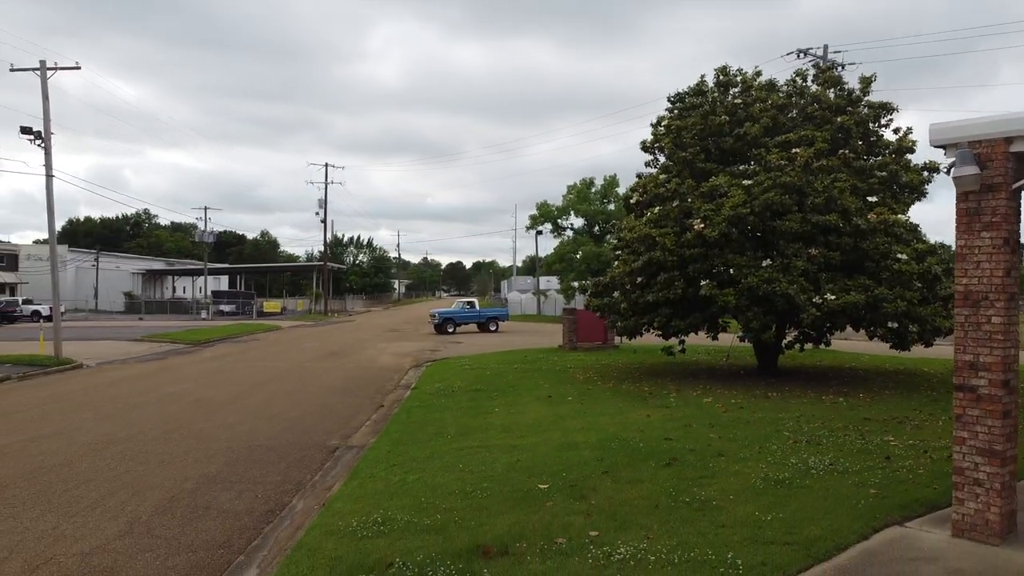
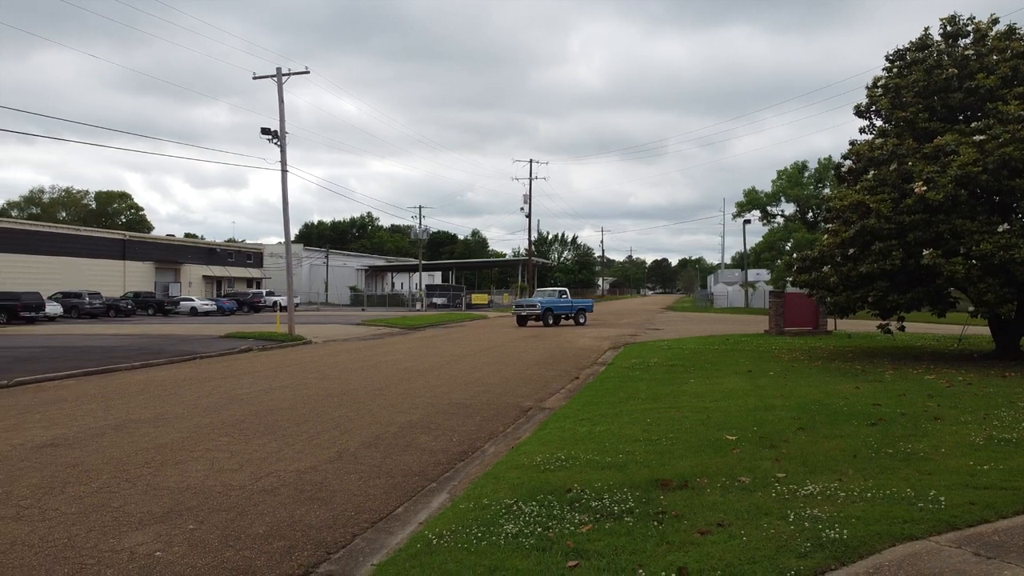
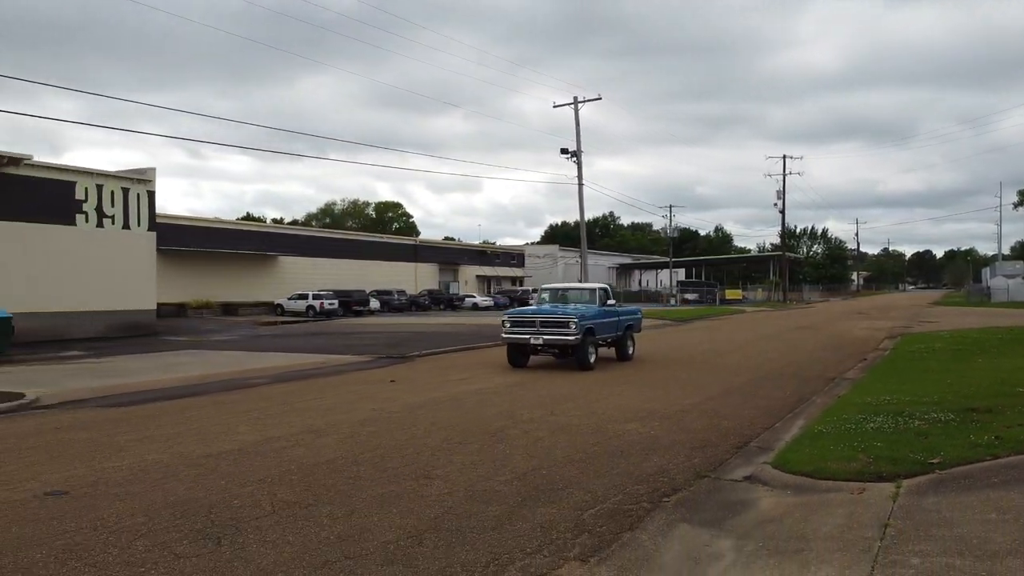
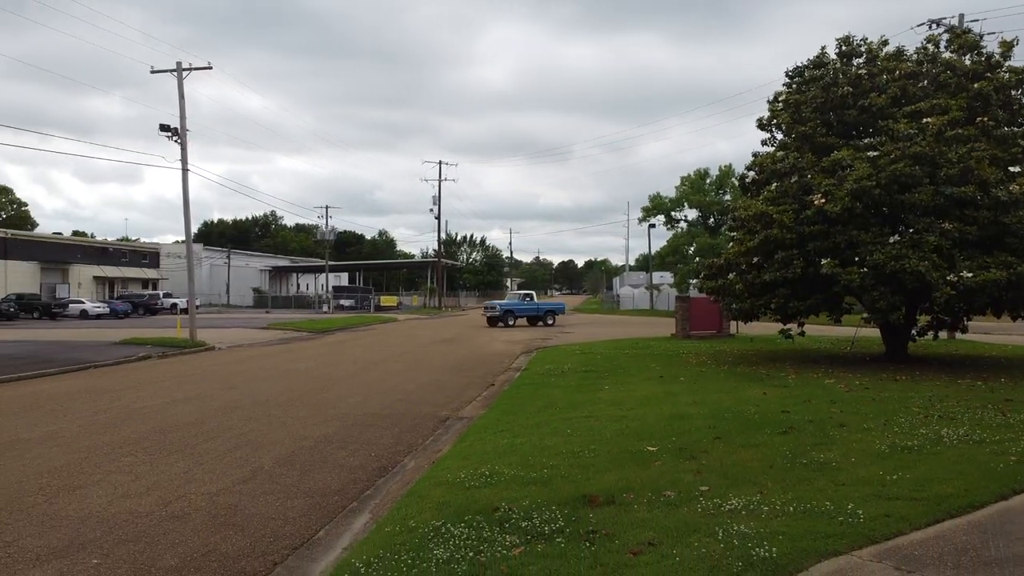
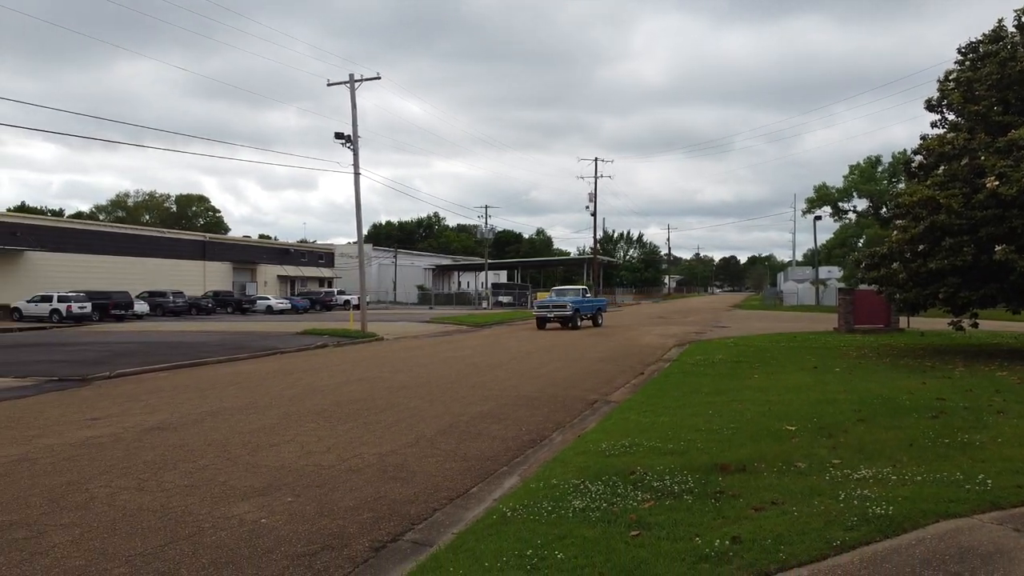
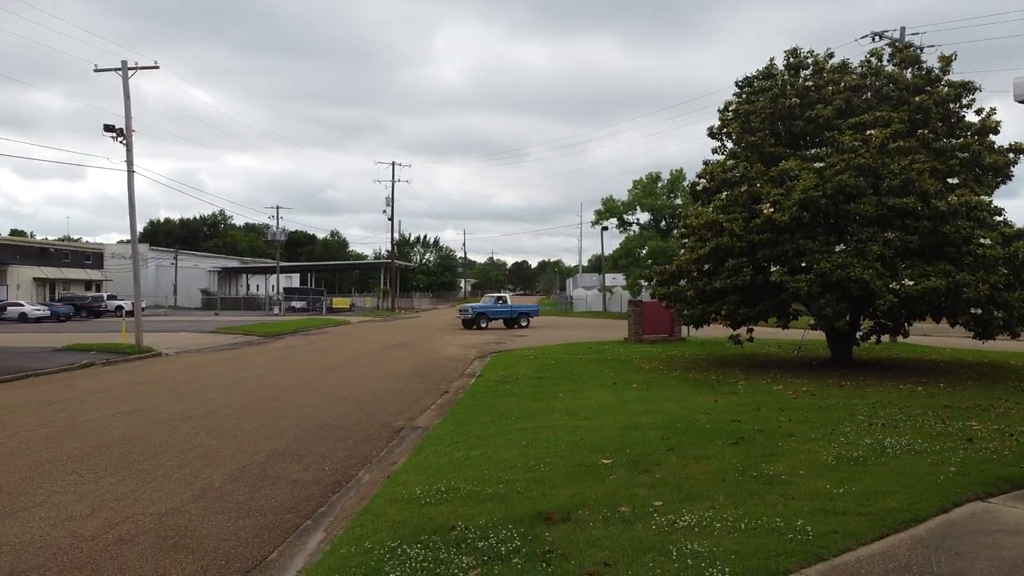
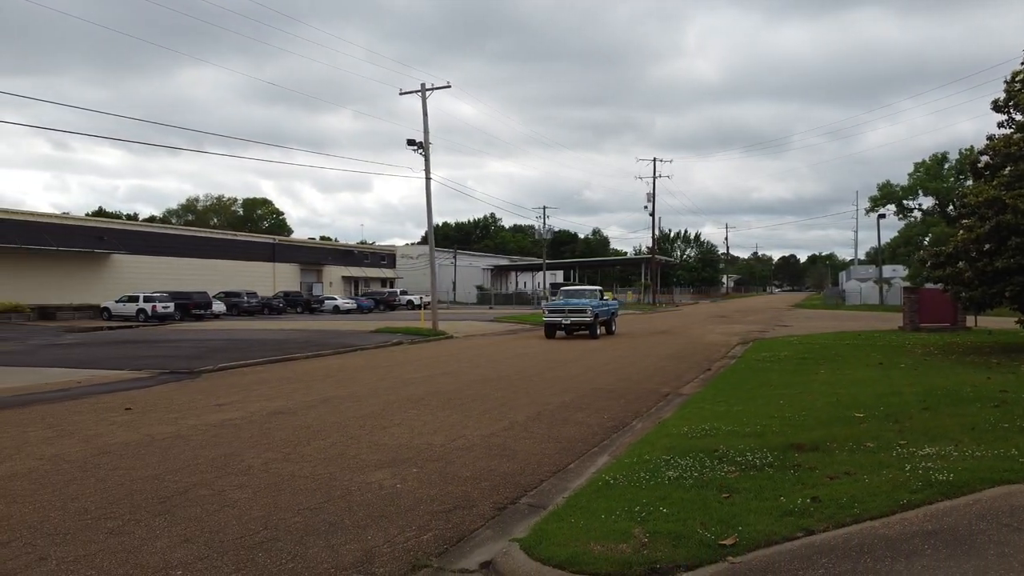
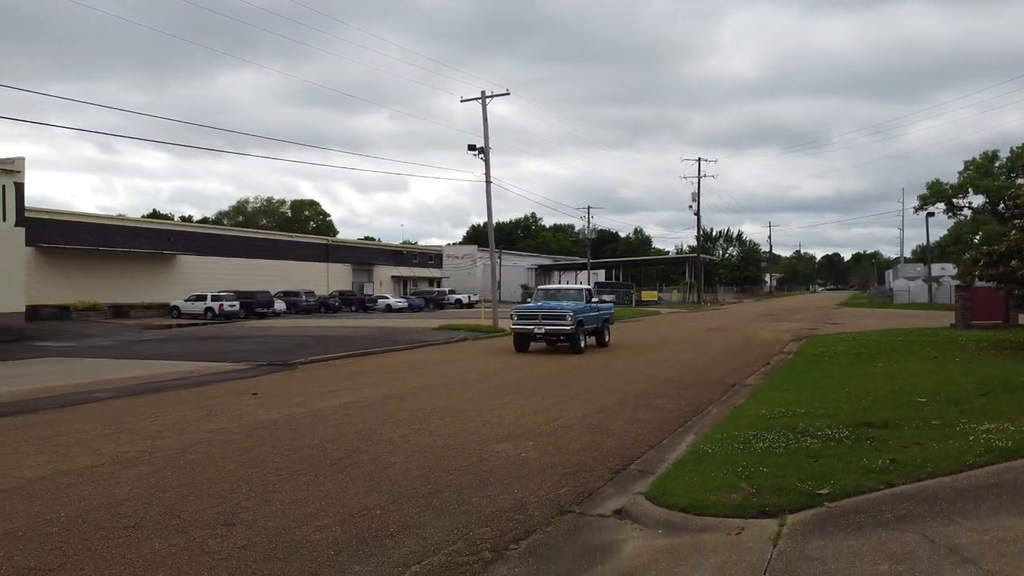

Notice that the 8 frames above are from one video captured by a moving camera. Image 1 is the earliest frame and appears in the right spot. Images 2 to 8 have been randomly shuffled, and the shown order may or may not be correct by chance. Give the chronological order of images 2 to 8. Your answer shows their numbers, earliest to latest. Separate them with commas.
6, 4, 2, 5, 7, 8, 3
